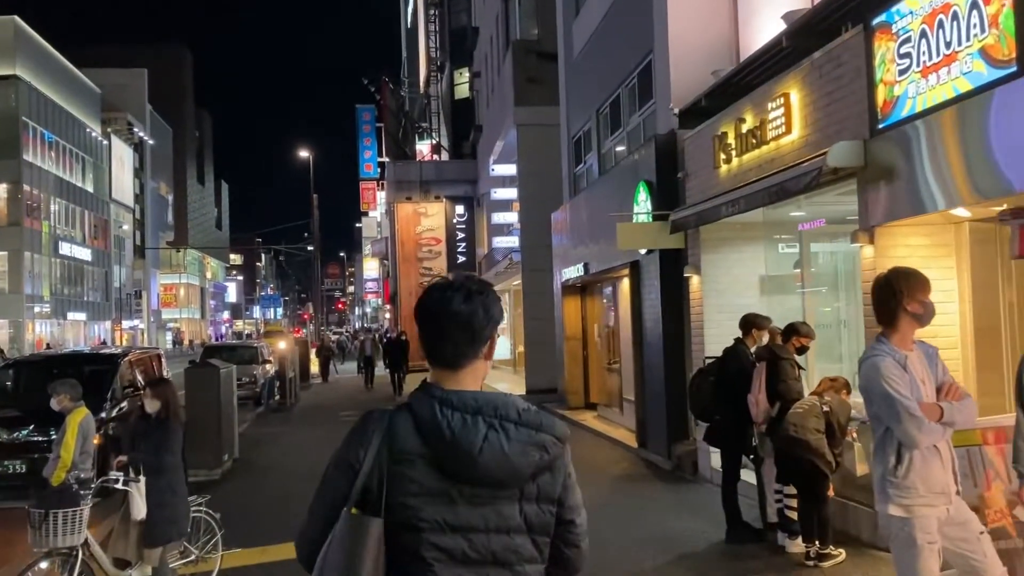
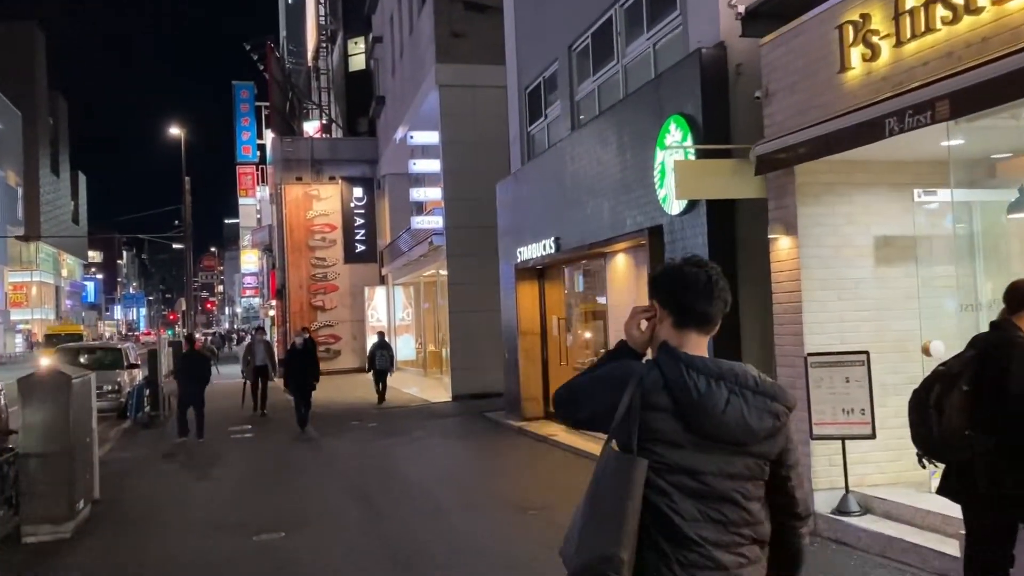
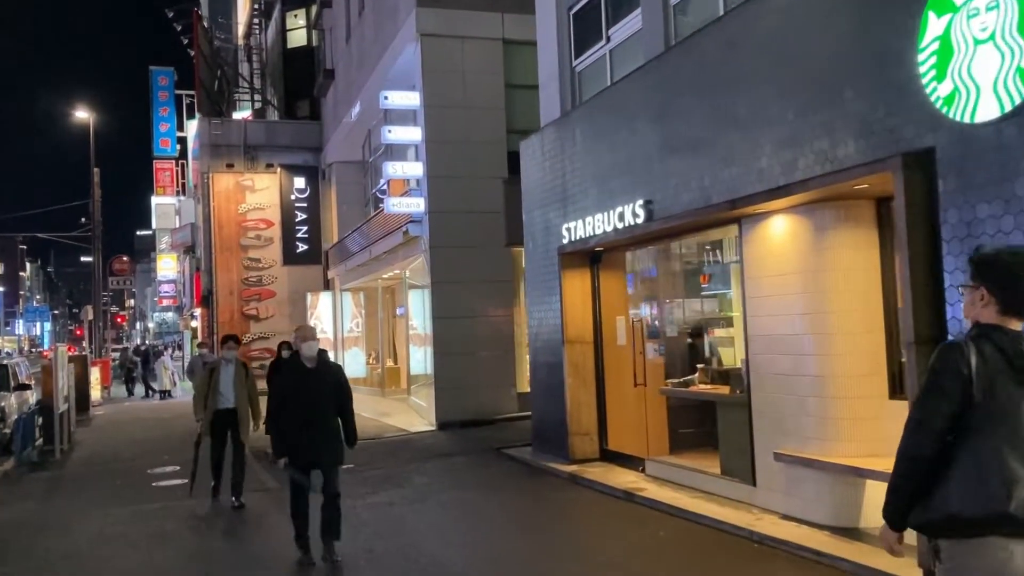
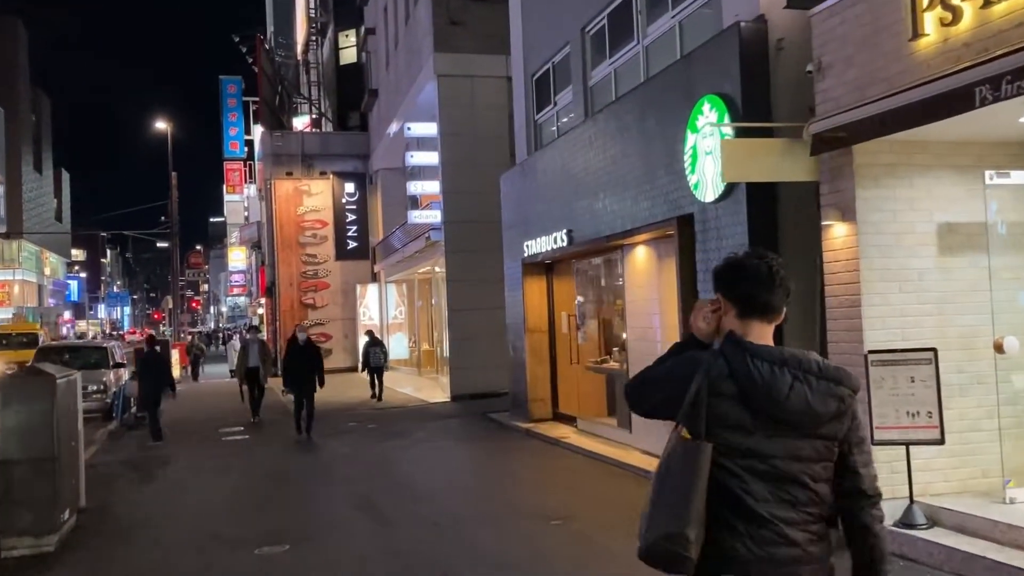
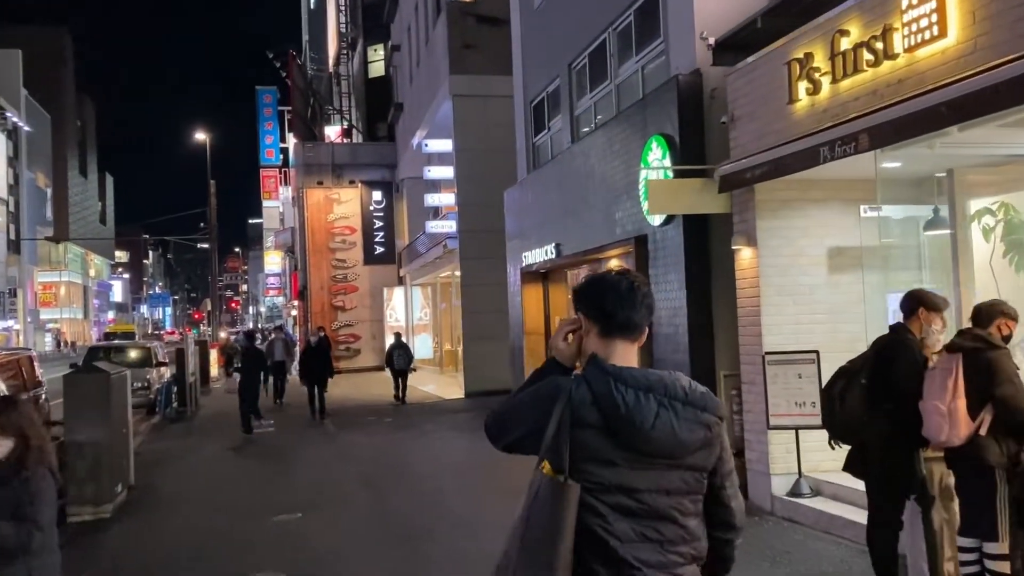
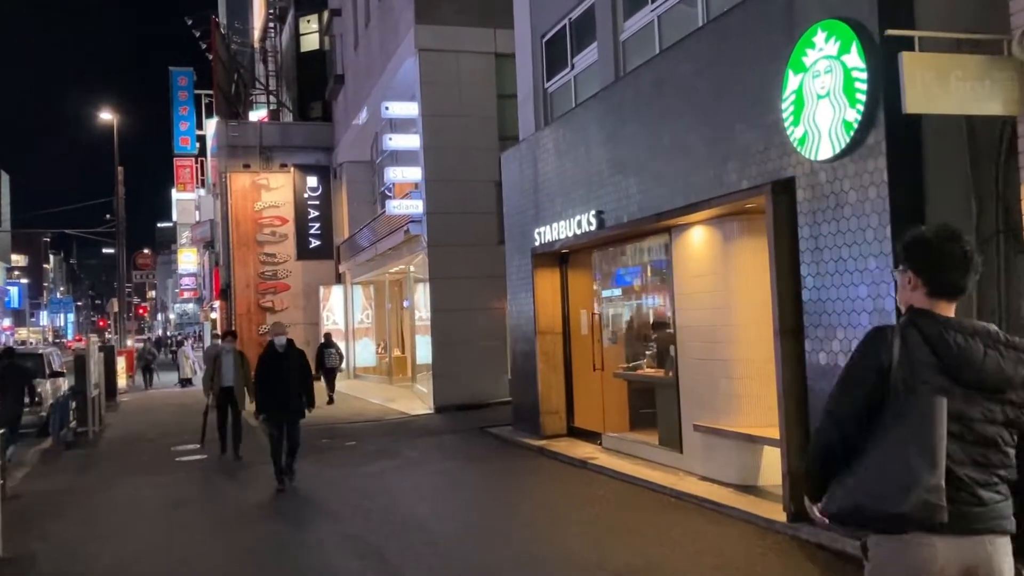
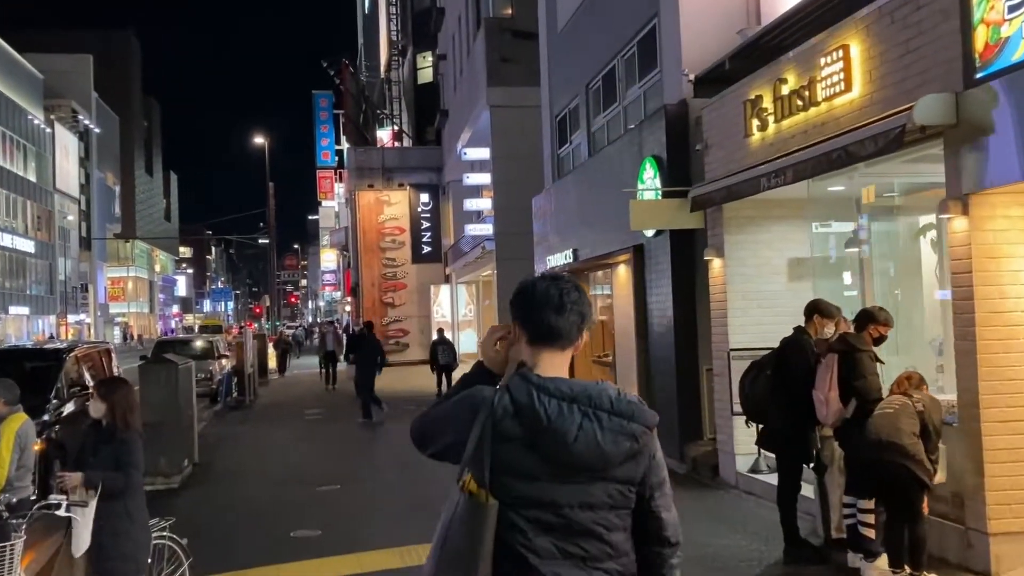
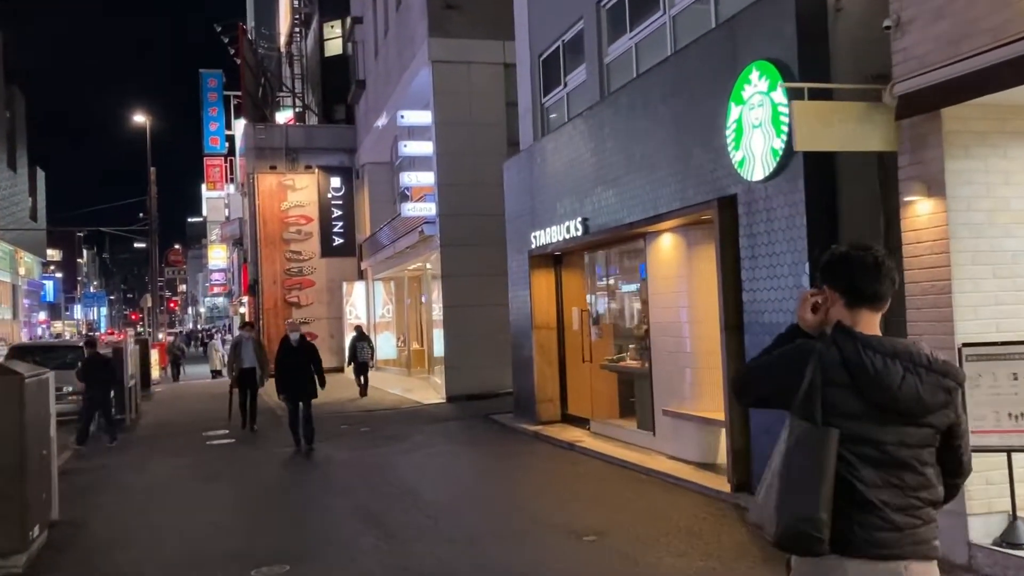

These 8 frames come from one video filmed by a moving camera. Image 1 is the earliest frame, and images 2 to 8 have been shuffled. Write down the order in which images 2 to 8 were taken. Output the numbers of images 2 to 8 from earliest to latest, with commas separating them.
7, 5, 2, 4, 8, 6, 3
